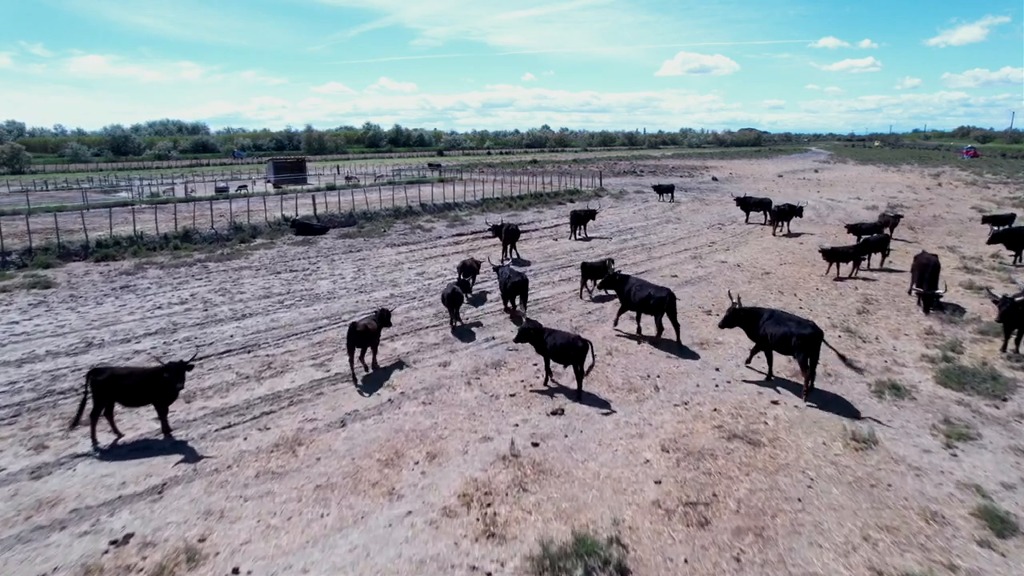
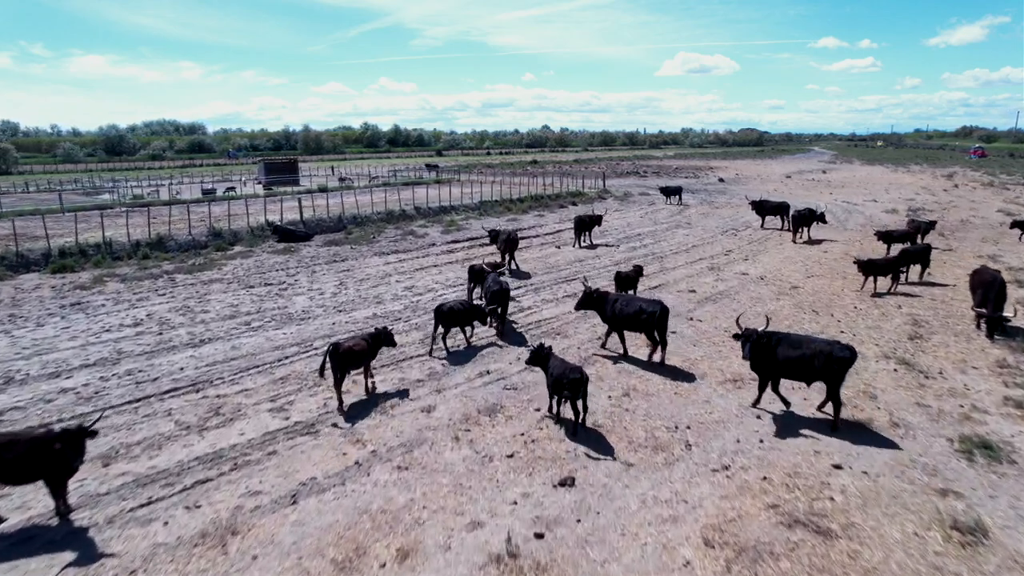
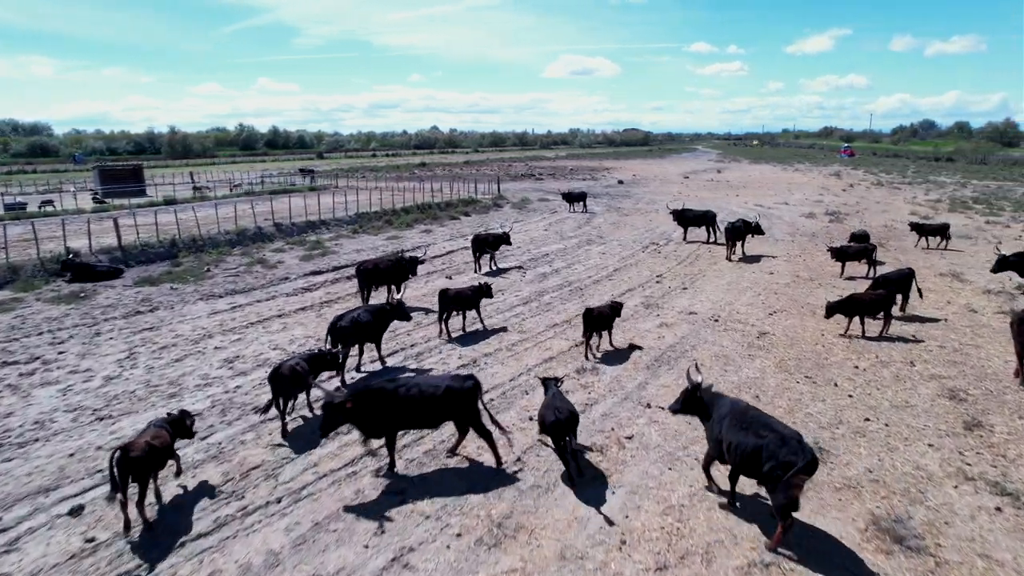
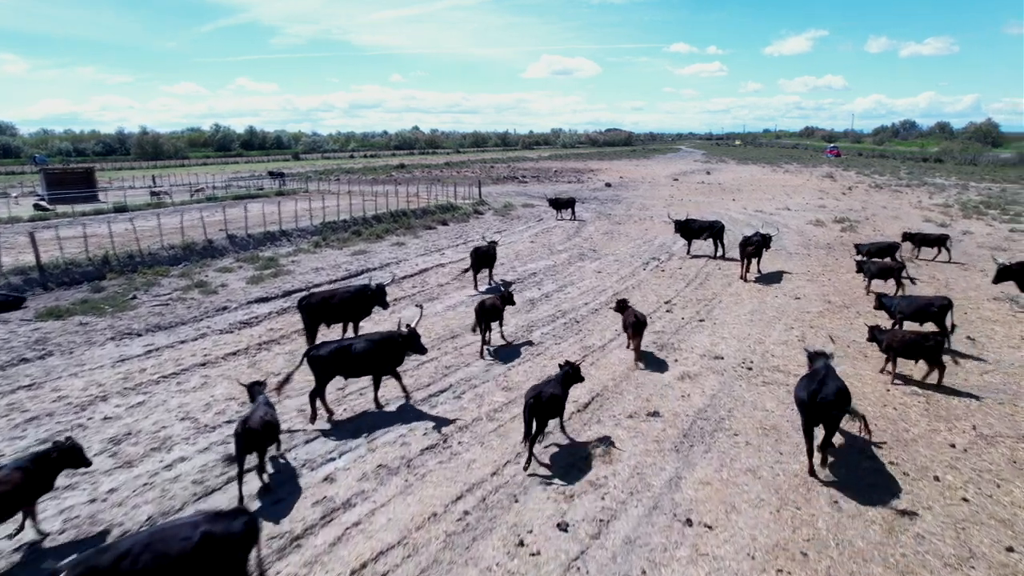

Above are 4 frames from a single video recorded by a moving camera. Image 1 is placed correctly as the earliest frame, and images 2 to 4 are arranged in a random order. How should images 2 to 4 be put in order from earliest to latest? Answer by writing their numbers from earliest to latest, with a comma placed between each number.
2, 3, 4
